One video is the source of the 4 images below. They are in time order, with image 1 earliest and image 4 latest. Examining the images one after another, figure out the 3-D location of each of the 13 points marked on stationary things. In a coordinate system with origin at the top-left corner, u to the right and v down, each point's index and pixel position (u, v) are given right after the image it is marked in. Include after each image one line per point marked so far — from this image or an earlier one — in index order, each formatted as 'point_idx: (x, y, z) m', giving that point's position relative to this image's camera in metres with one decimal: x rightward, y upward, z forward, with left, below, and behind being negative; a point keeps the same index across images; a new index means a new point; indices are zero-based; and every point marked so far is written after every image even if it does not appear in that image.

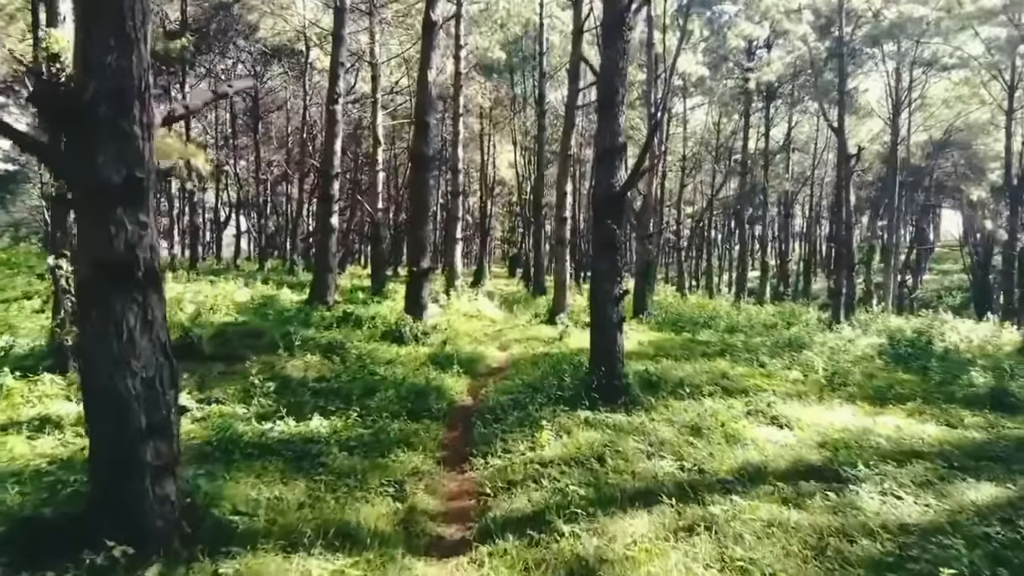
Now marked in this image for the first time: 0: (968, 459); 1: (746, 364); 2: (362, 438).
0: (+4.3, -1.6, +7.6) m
1: (+4.0, -1.3, +13.6) m
2: (-1.3, -1.2, +6.7) m
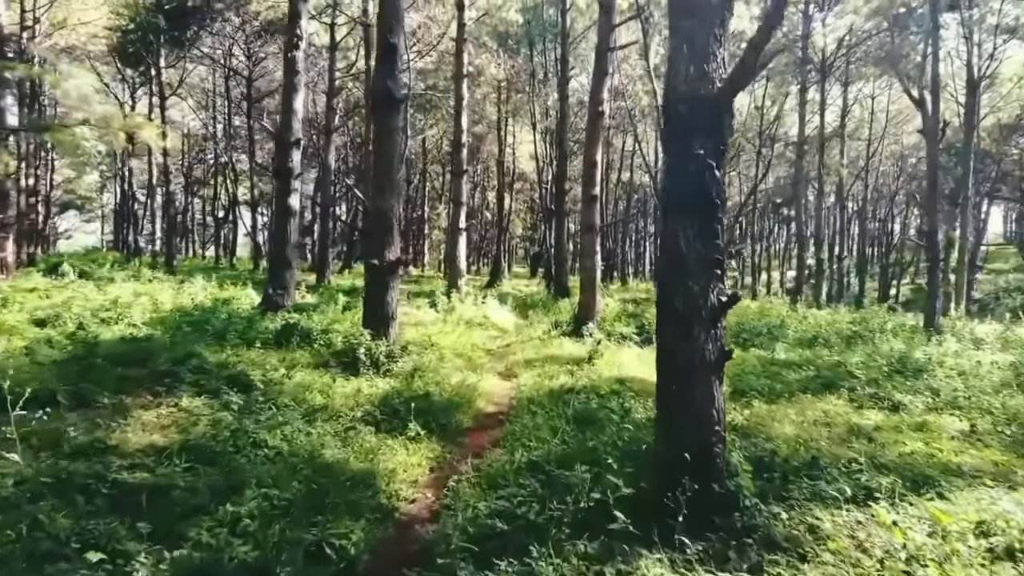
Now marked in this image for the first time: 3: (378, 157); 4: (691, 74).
0: (+4.2, -1.6, +3.0) m
1: (+4.0, -1.3, +8.9) m
2: (-1.4, -1.3, +2.2) m
3: (-1.7, +1.6, +9.8) m
4: (+1.0, +1.1, +4.4) m
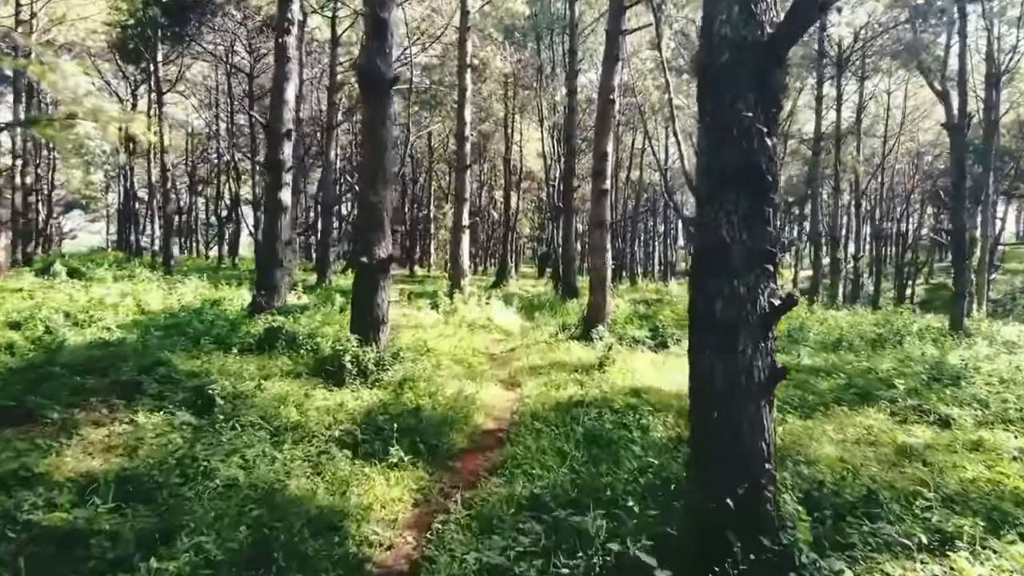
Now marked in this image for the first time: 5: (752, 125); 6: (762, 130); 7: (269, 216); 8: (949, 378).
0: (+4.2, -1.6, +2.0) m
1: (+4.1, -1.3, +8.0) m
2: (-1.4, -1.3, +1.3) m
3: (-1.6, +1.6, +8.9) m
4: (+0.9, +1.1, +3.5) m
5: (+1.0, +0.7, +3.4) m
6: (+1.1, +0.6, +3.5) m
7: (-4.1, +1.2, +13.7) m
8: (+6.2, -1.3, +11.4) m
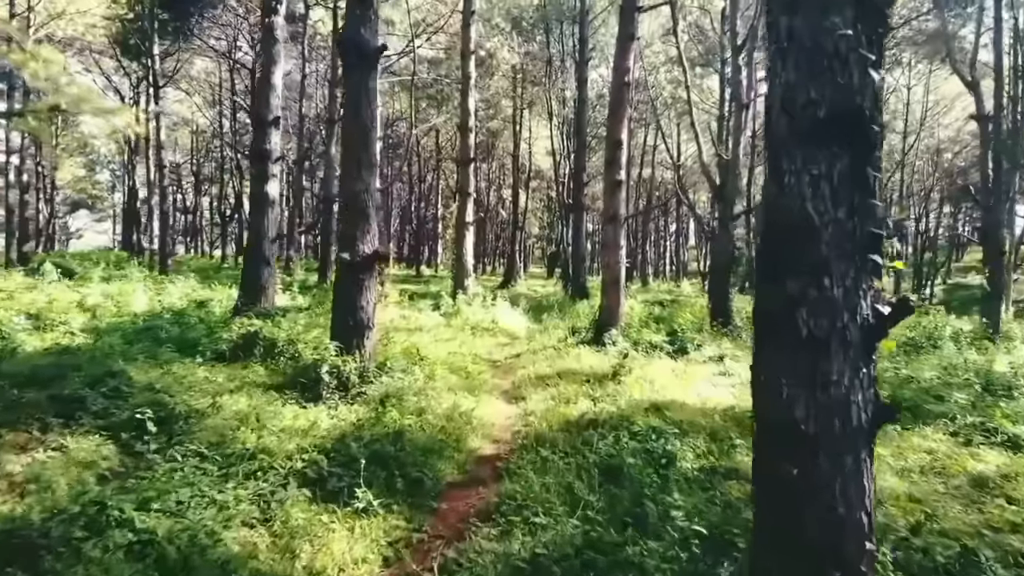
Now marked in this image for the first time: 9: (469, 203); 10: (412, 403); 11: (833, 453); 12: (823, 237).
0: (+4.1, -1.6, +0.9) m
1: (+4.1, -1.3, +6.9) m
2: (-1.5, -1.3, +0.2) m
3: (-1.6, +1.6, +7.9) m
4: (+0.9, +1.1, +2.4) m
5: (+1.0, +0.7, +2.4) m
6: (+1.0, +0.6, +2.4) m
7: (-4.1, +1.2, +12.7) m
8: (+6.3, -1.3, +10.3) m
9: (-1.0, +2.0, +19.2) m
10: (-0.8, -1.0, +6.9) m
11: (+0.9, -0.5, +2.4) m
12: (+0.9, +0.1, +2.4) m
